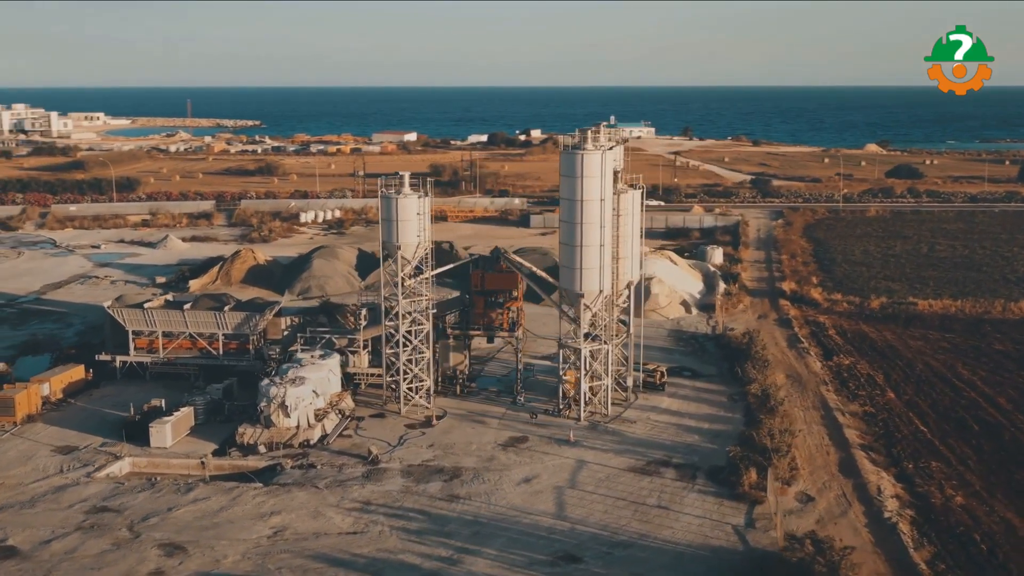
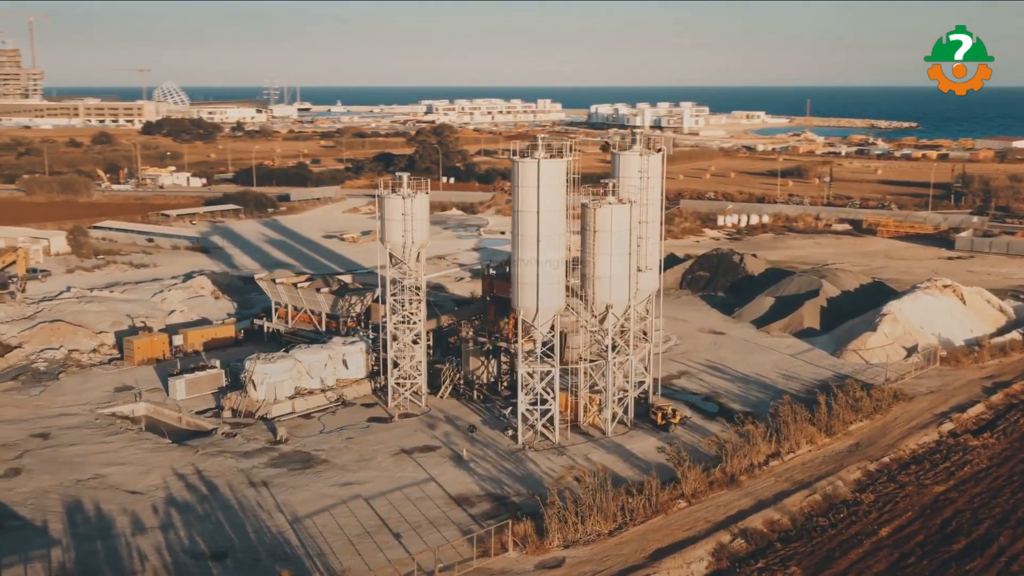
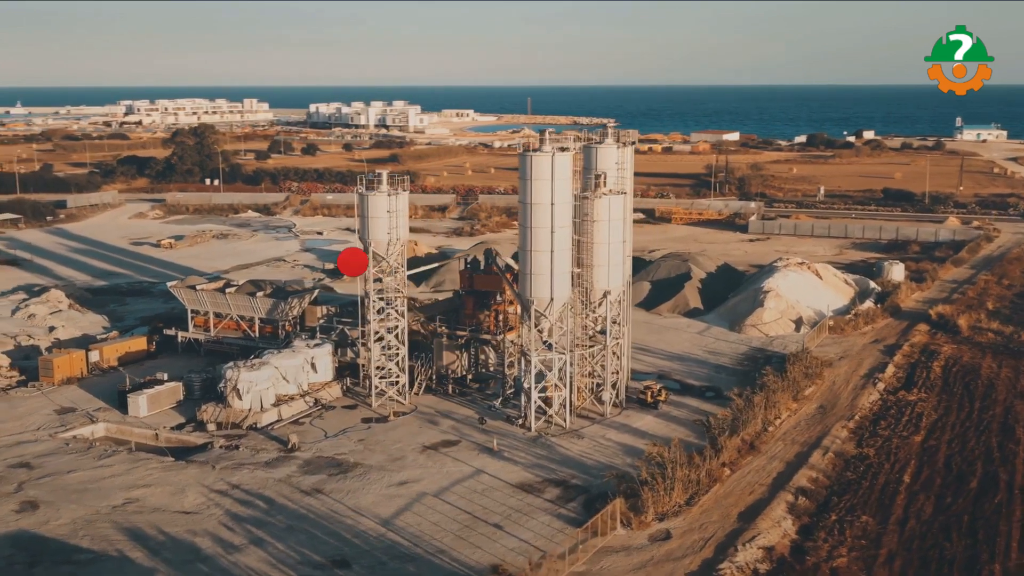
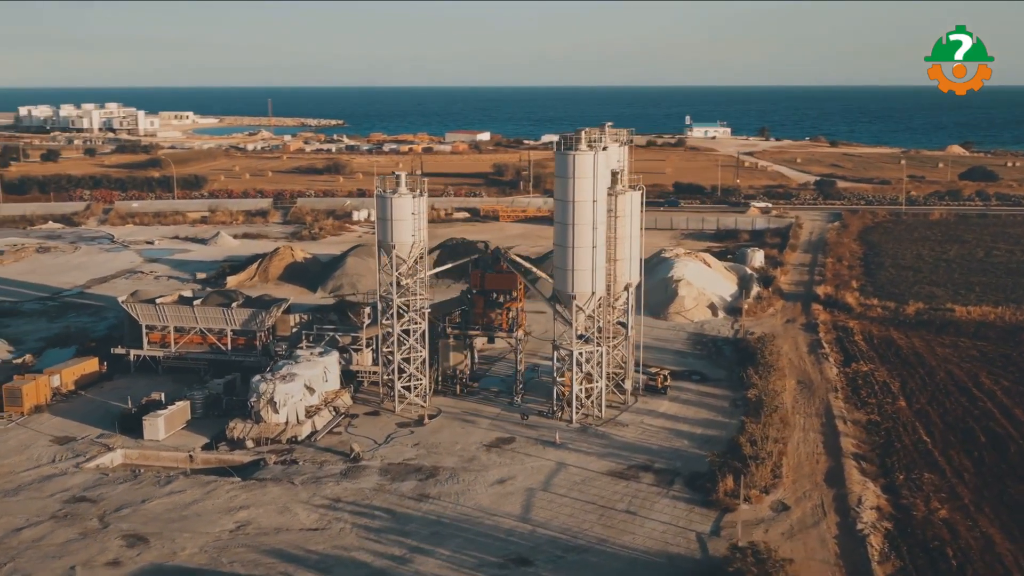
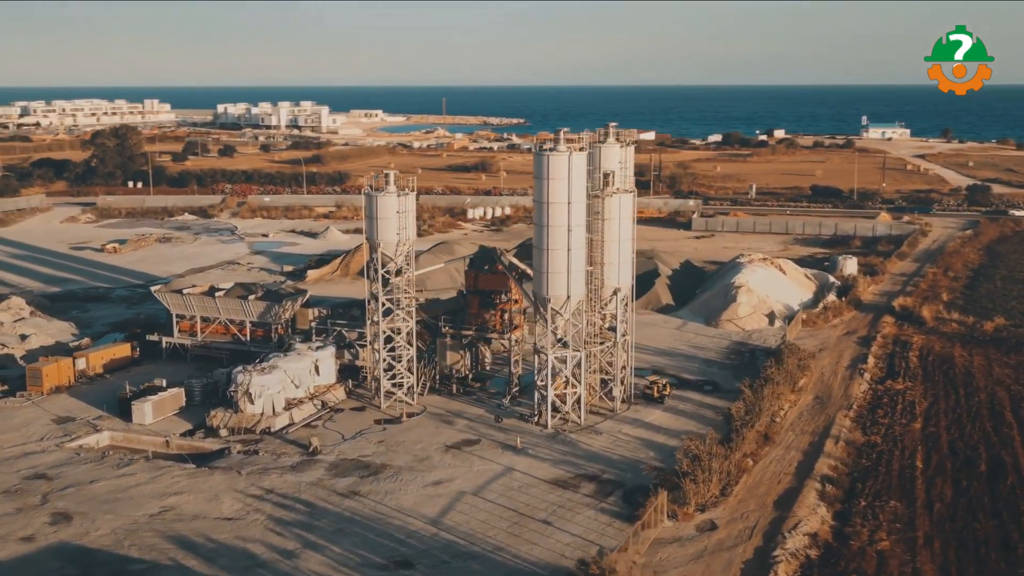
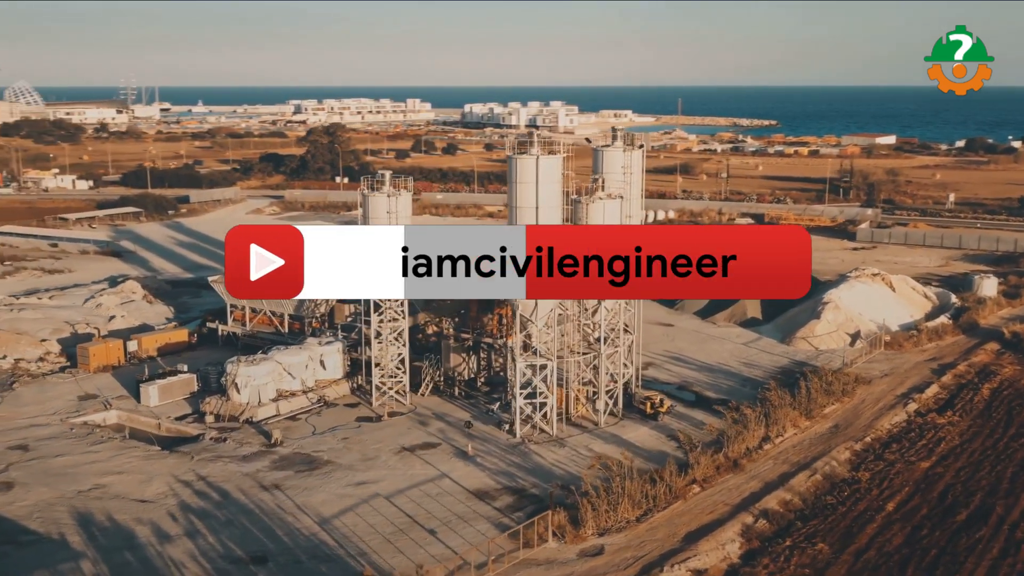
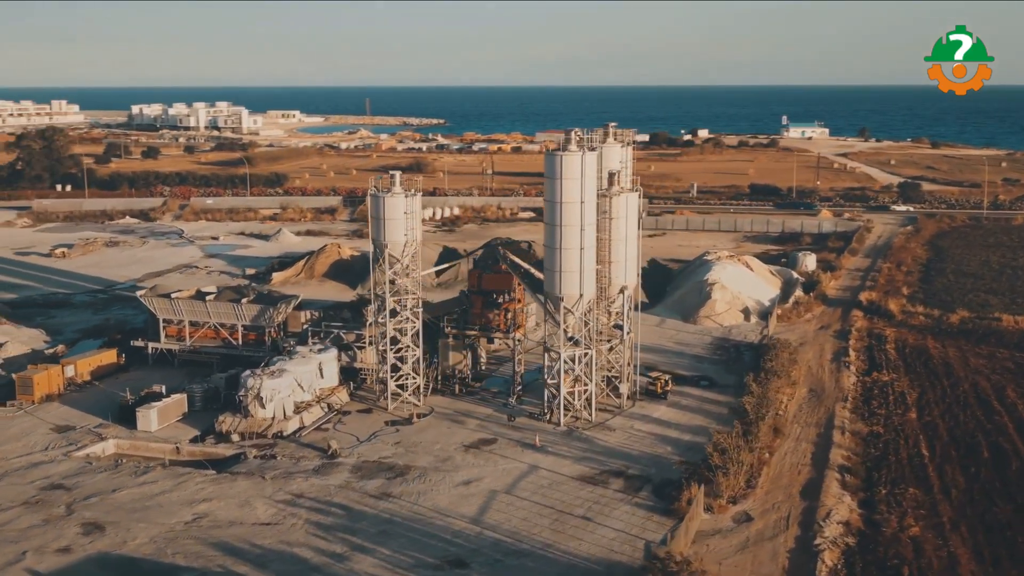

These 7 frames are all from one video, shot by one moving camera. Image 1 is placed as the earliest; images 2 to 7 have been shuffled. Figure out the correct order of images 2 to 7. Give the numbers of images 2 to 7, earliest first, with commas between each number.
4, 7, 5, 3, 6, 2
